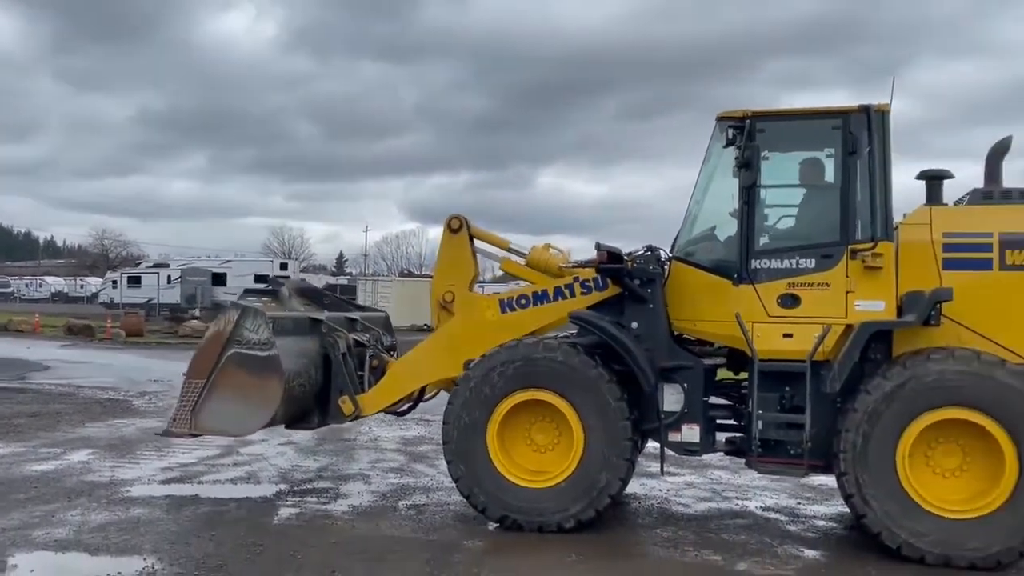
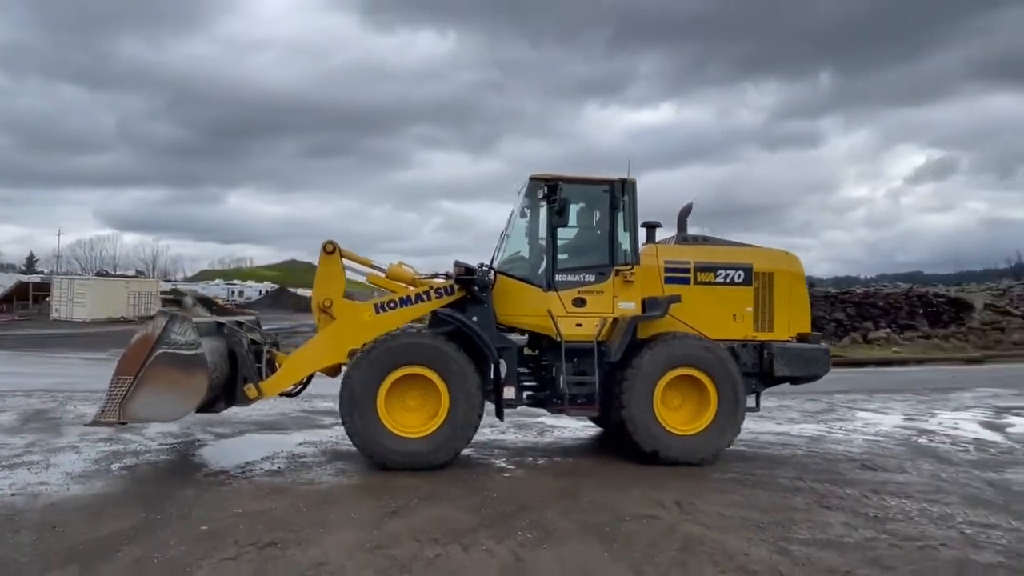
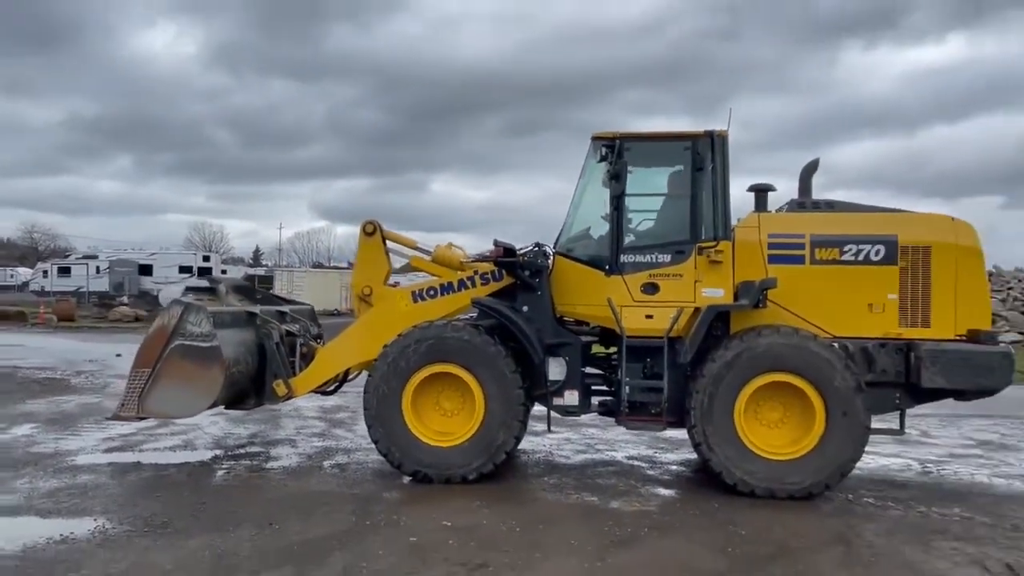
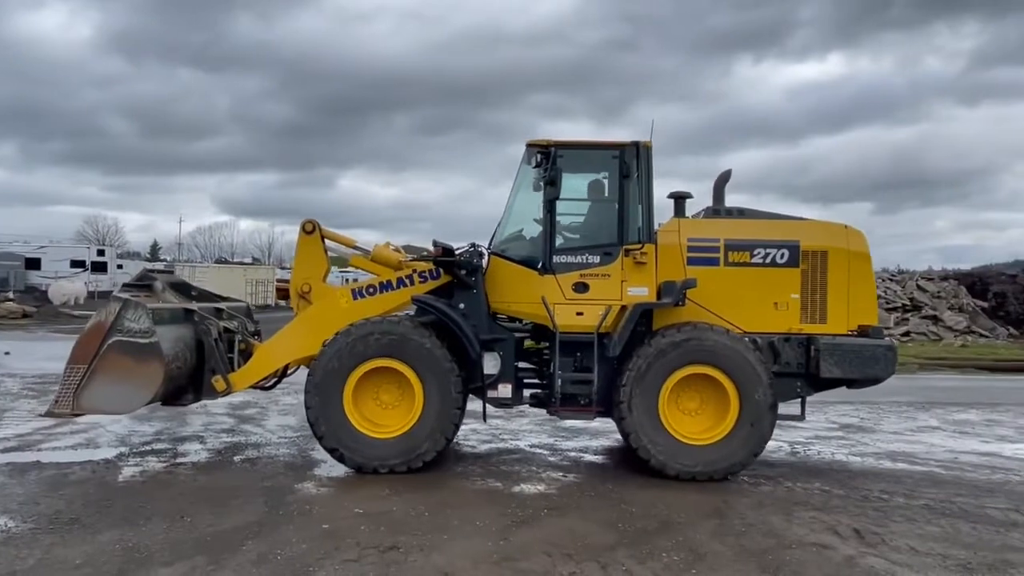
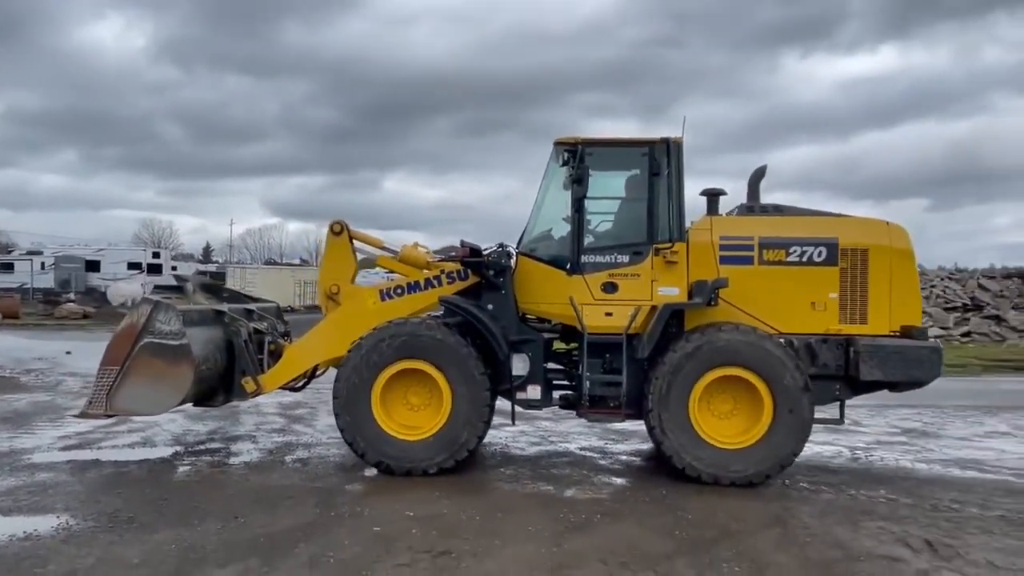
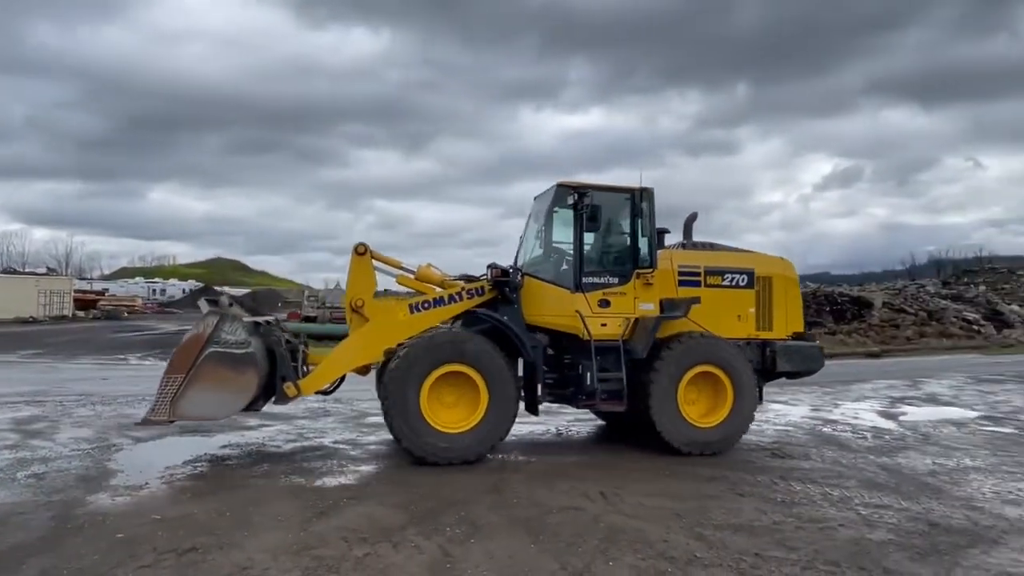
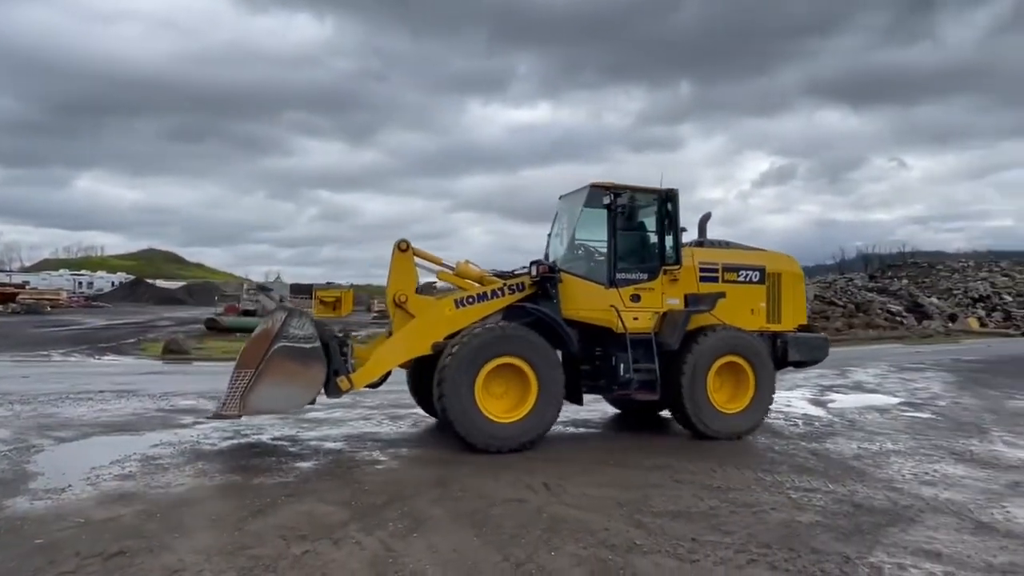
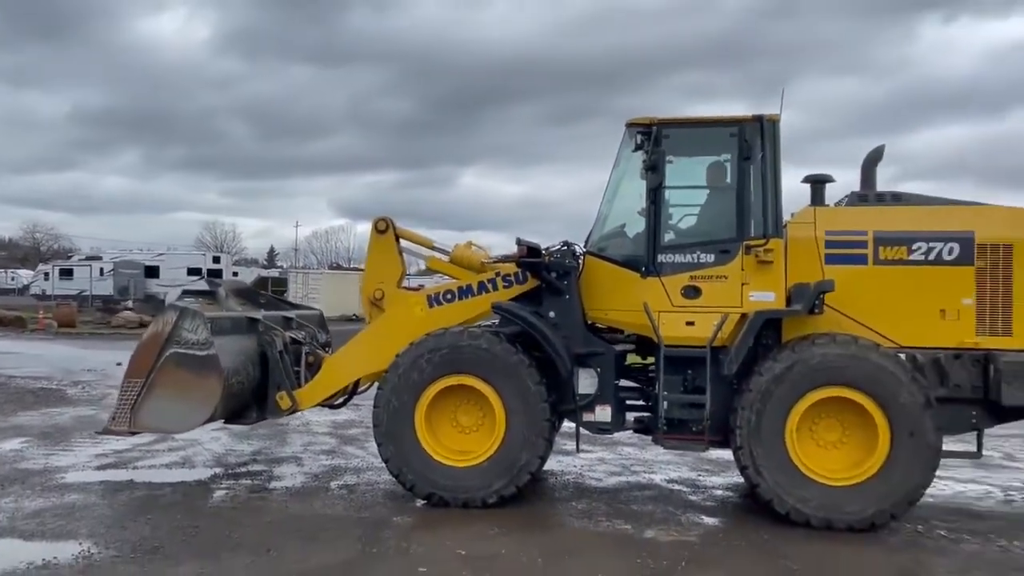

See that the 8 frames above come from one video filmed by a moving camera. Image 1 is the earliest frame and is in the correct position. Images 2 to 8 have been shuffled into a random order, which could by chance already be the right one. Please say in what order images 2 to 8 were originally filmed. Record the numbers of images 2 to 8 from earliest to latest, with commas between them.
8, 3, 5, 4, 2, 6, 7
